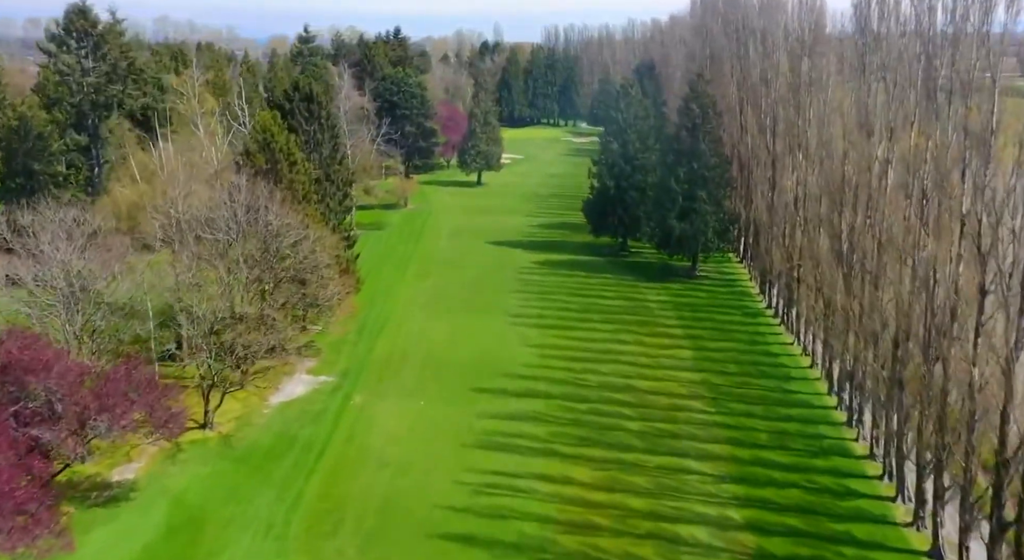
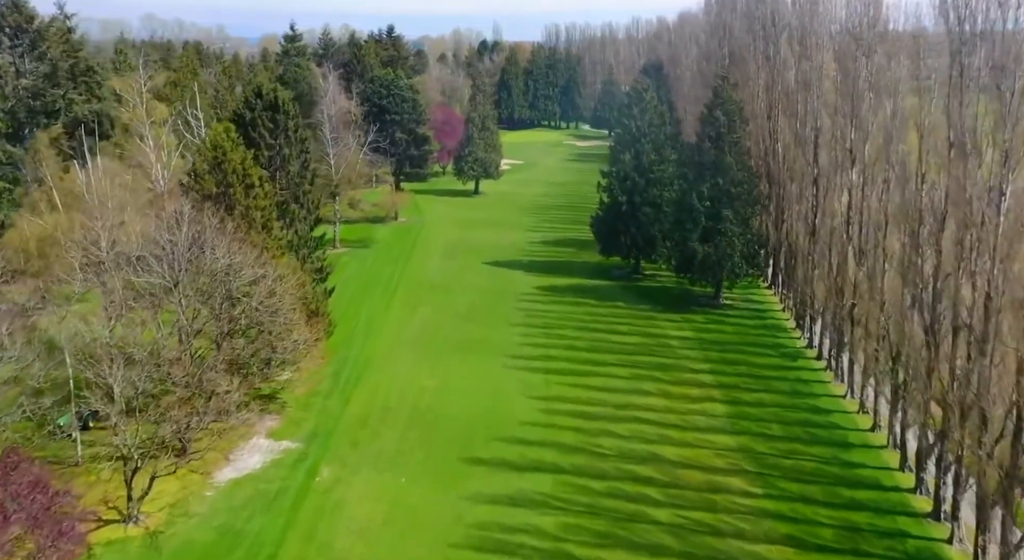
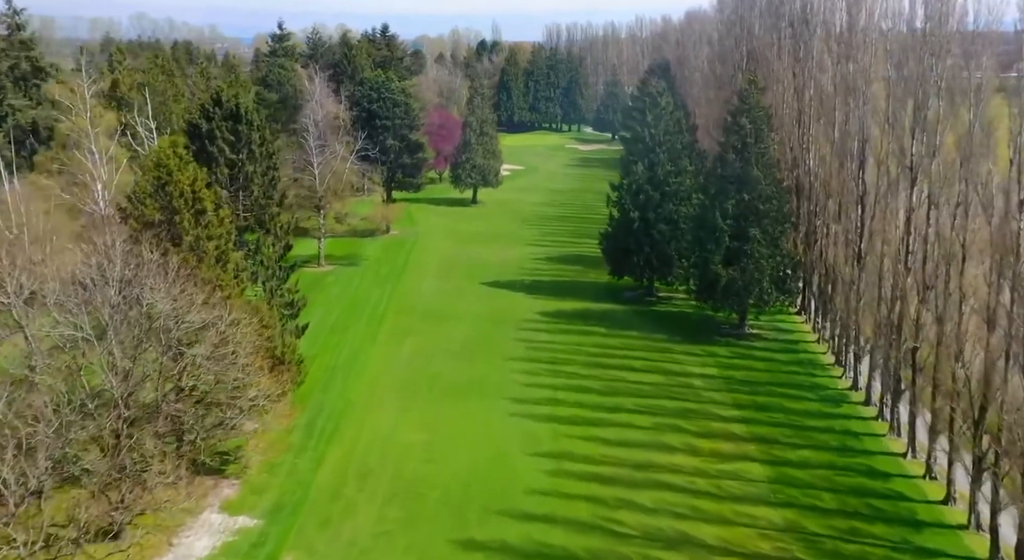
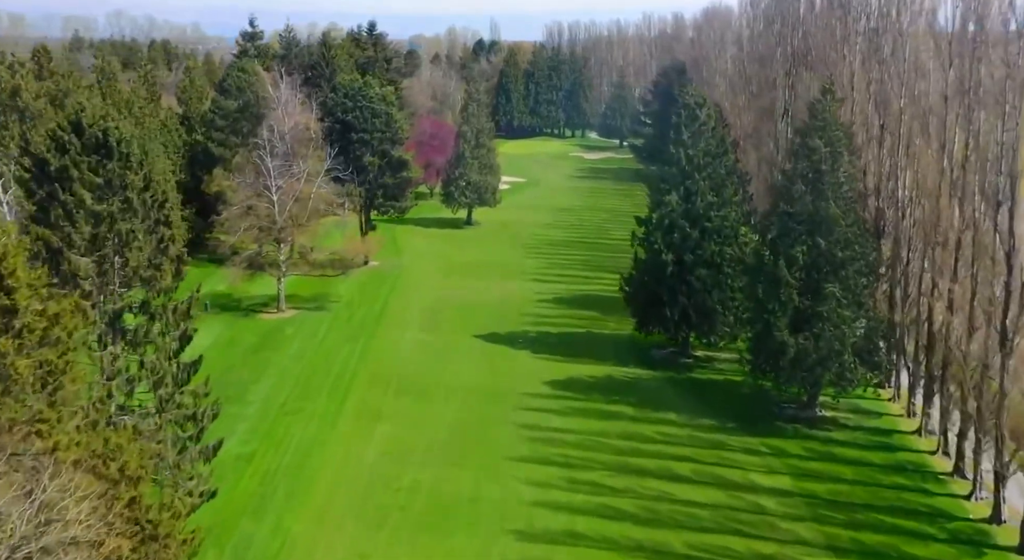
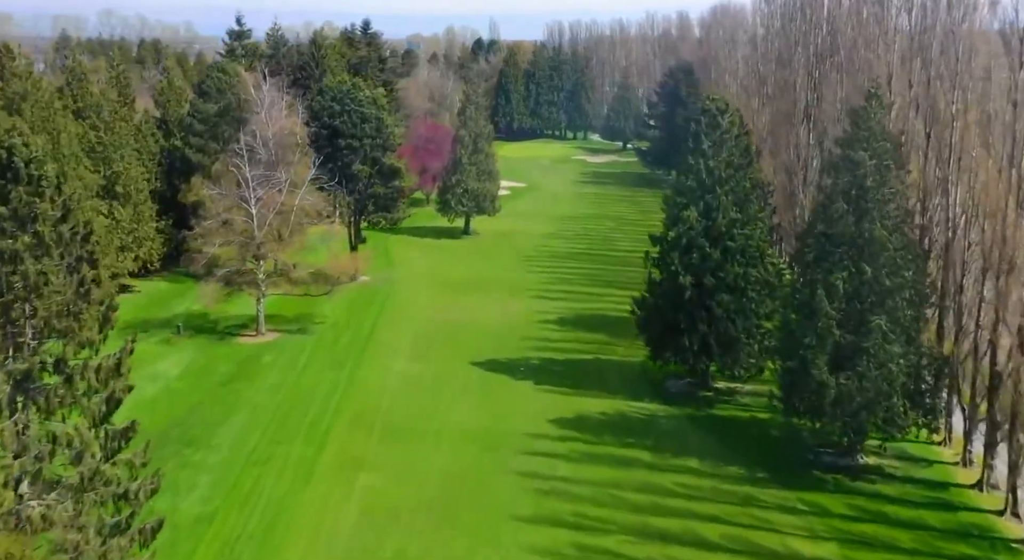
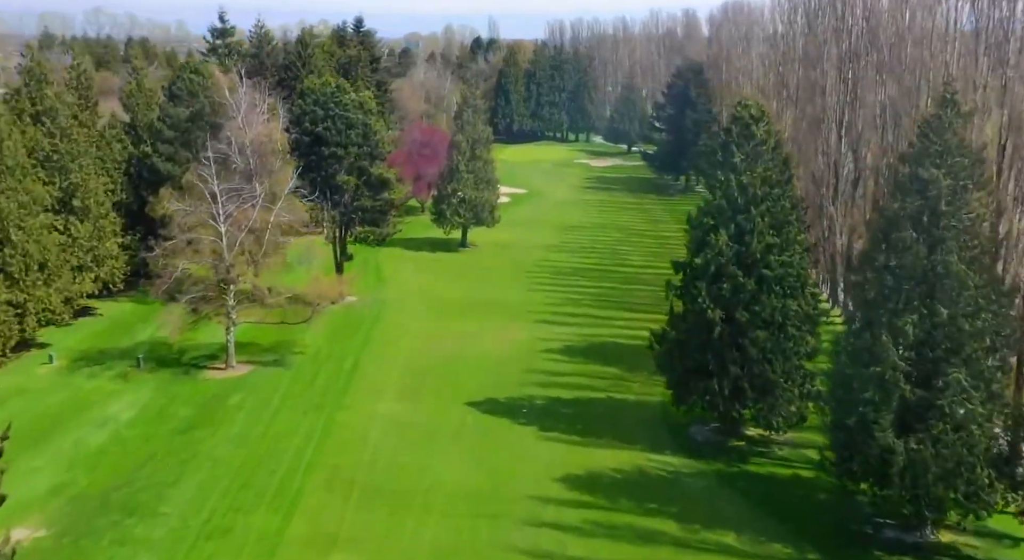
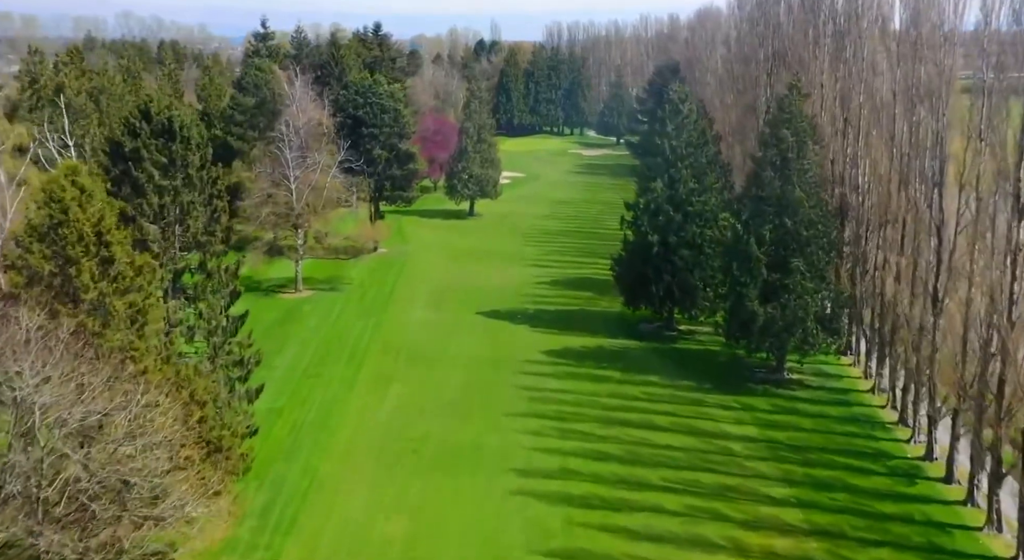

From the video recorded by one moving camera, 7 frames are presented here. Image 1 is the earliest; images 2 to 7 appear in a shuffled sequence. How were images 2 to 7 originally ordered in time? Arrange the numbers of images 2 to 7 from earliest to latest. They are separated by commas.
2, 3, 7, 4, 5, 6
